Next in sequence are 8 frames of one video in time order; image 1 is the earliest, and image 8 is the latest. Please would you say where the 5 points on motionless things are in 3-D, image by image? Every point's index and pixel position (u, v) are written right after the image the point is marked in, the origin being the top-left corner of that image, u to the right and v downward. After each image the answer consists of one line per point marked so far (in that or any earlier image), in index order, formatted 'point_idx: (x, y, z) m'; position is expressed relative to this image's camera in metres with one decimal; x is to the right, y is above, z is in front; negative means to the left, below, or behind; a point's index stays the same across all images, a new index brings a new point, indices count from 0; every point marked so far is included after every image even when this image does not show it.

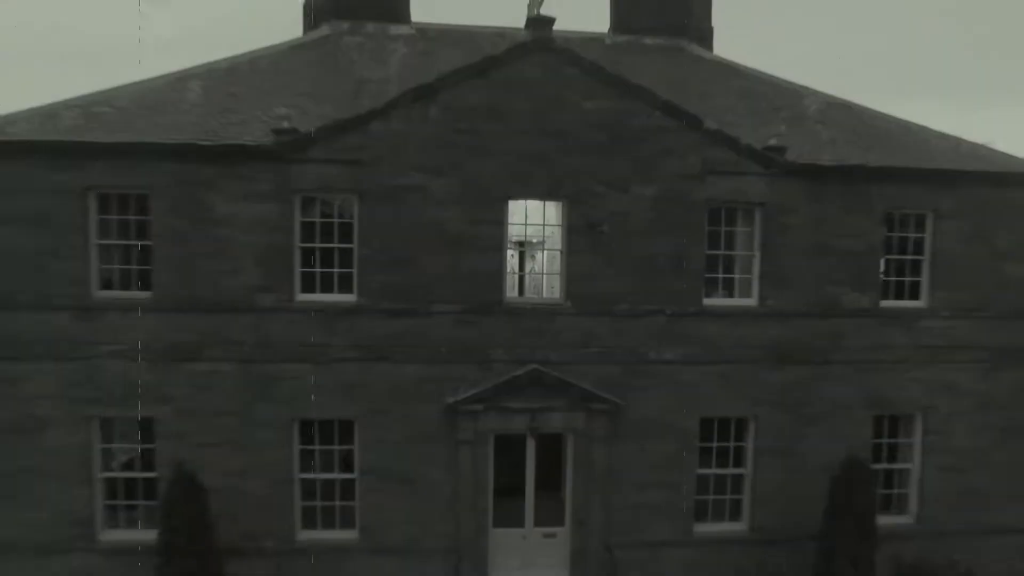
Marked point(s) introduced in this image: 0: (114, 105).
0: (-5.3, +2.4, +9.9) m
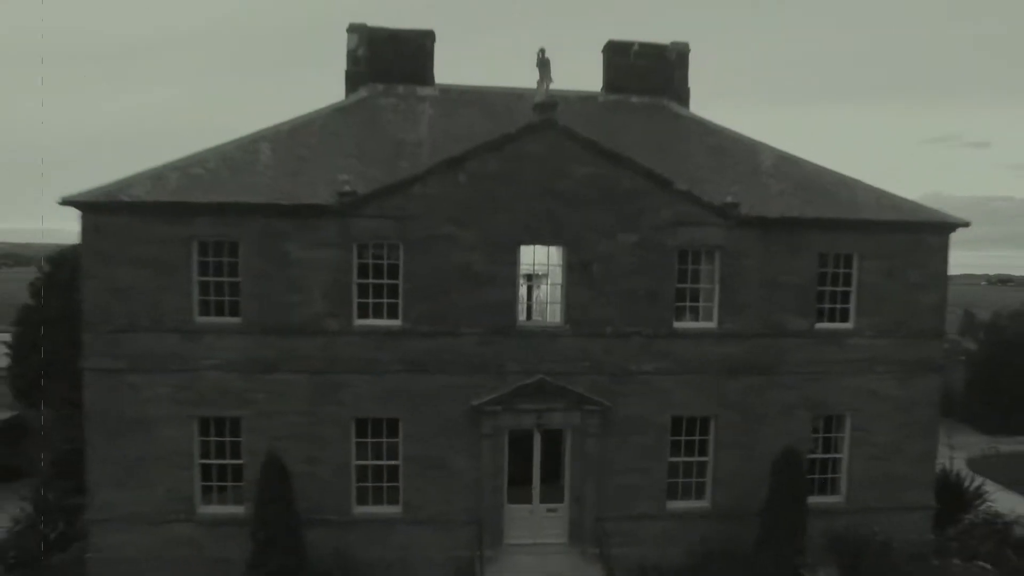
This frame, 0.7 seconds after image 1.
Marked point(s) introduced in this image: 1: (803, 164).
0: (-5.1, +2.0, +12.5) m
1: (+5.5, +2.4, +14.2) m
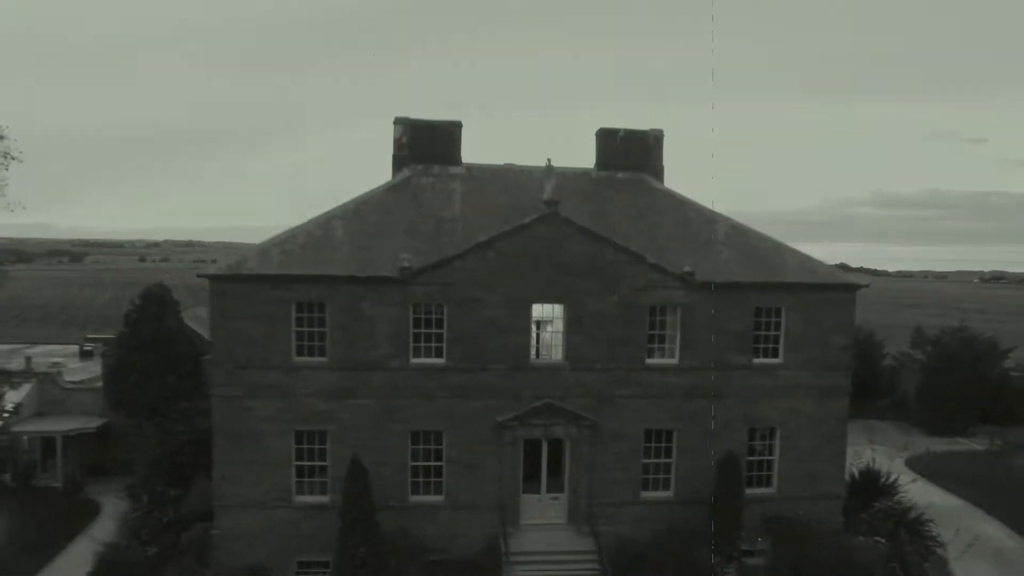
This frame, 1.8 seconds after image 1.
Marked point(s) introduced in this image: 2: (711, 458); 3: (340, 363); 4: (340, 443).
0: (-4.8, +1.0, +16.7) m
1: (+5.8, +1.4, +18.5) m
2: (+4.5, -3.8, +17.0) m
3: (-3.7, -1.6, +16.1) m
4: (-3.7, -3.3, +16.2) m
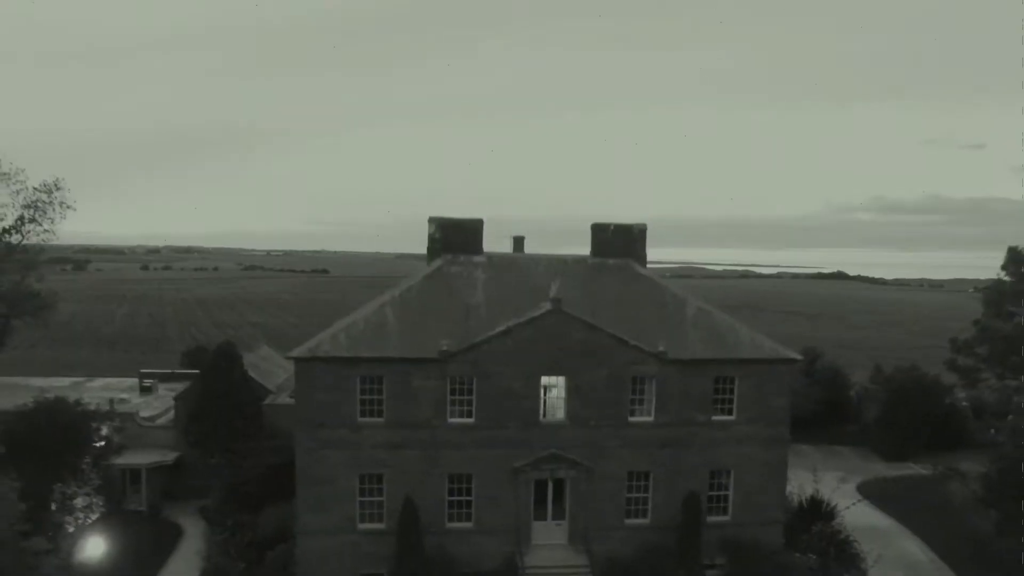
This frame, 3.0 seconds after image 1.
0: (-4.4, -1.2, +21.6) m
1: (+6.2, -0.8, +23.4) m
2: (+4.9, -6.0, +21.9) m
3: (-3.3, -3.7, +21.0) m
4: (-3.3, -5.5, +21.1) m
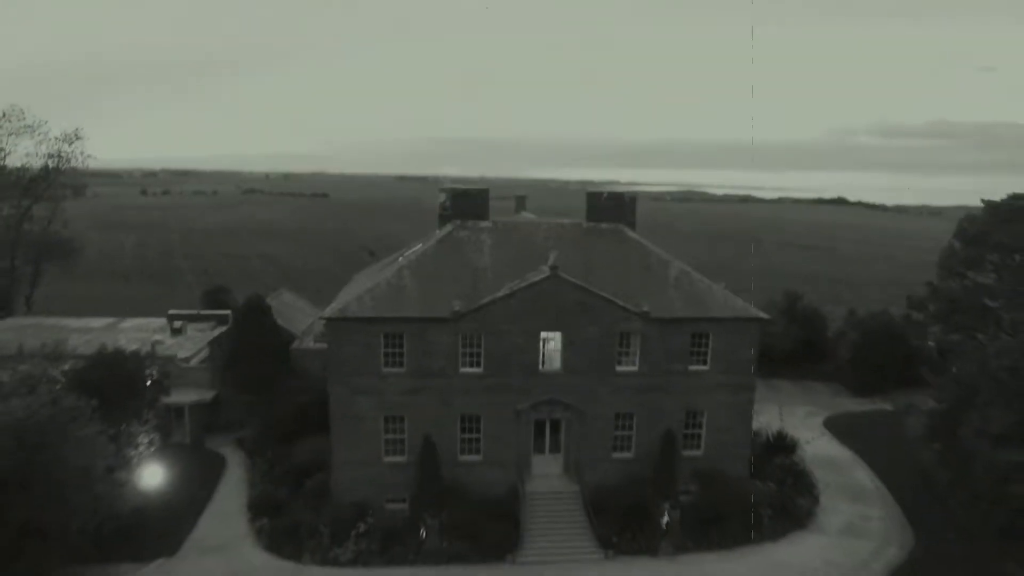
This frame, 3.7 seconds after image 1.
0: (-4.3, -0.1, +24.7) m
1: (+6.3, +0.4, +26.4) m
2: (+5.0, -4.9, +25.4) m
3: (-3.2, -2.7, +24.3) m
4: (-3.2, -4.4, +24.6) m
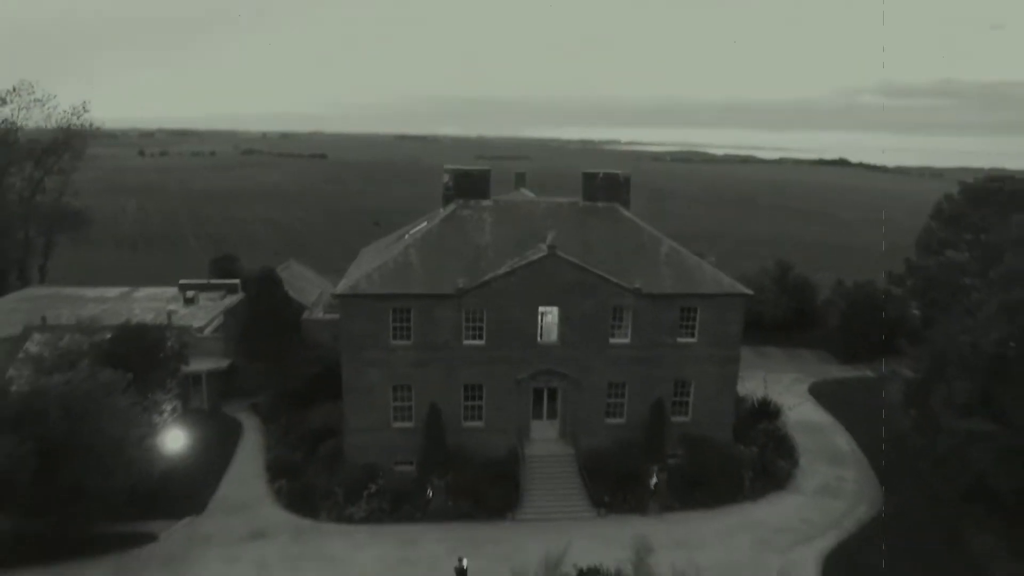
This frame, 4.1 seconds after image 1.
0: (-4.3, +0.7, +26.2) m
1: (+6.3, +1.3, +27.9) m
2: (+5.0, -4.0, +27.2) m
3: (-3.2, -2.0, +26.0) m
4: (-3.2, -3.6, +26.4) m
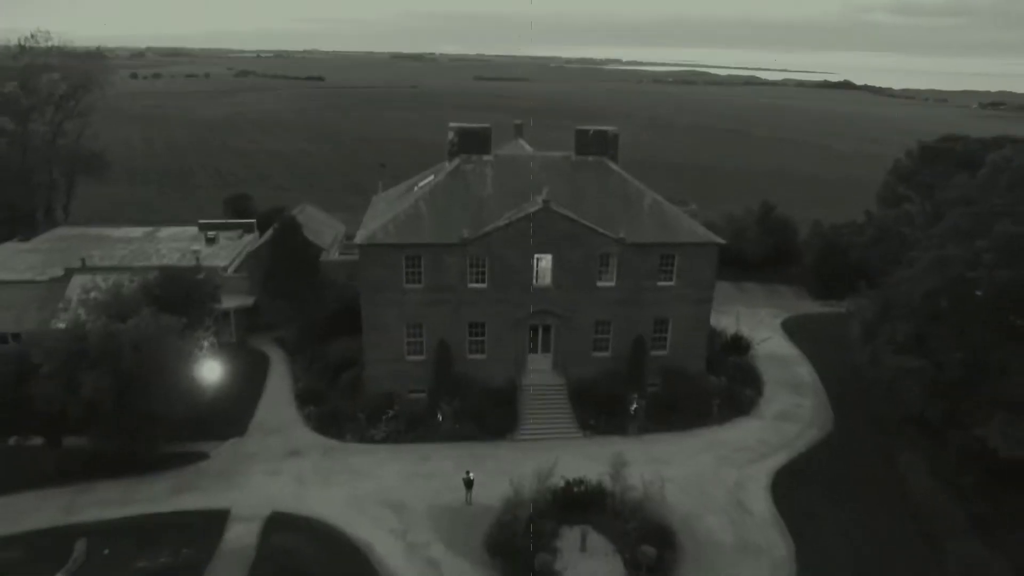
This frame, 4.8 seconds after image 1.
0: (-4.4, +2.6, +29.4) m
1: (+6.3, +3.4, +31.0) m
2: (+4.9, -2.0, +30.8) m
3: (-3.3, 0.0, +29.5) m
4: (-3.3, -1.7, +30.0) m
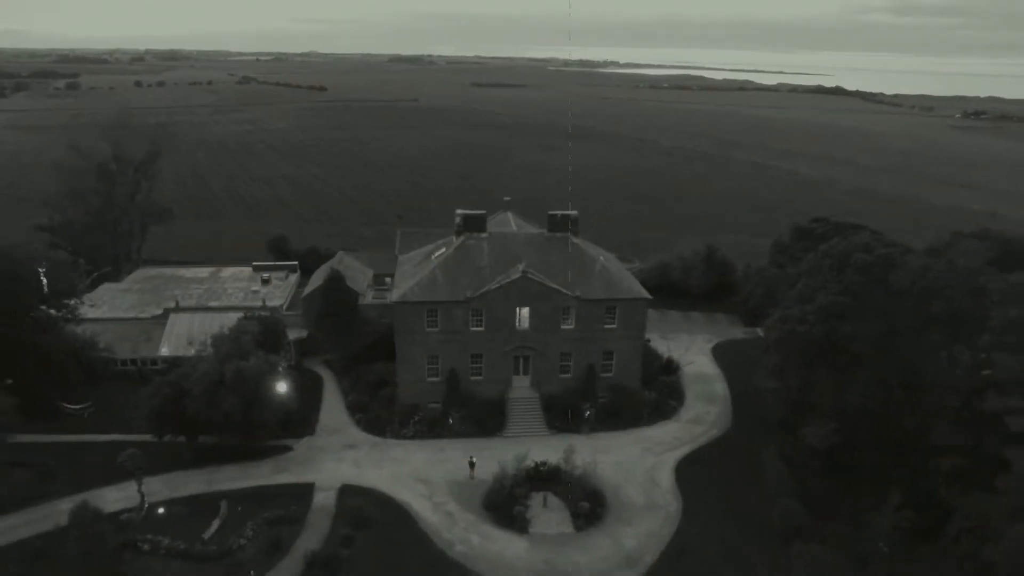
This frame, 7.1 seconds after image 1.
0: (-5.0, +0.3, +41.8) m
1: (+5.7, +1.1, +43.4) m
2: (+4.3, -4.3, +43.2) m
3: (-3.8, -2.4, +41.8) m
4: (-3.9, -4.0, +42.4) m
